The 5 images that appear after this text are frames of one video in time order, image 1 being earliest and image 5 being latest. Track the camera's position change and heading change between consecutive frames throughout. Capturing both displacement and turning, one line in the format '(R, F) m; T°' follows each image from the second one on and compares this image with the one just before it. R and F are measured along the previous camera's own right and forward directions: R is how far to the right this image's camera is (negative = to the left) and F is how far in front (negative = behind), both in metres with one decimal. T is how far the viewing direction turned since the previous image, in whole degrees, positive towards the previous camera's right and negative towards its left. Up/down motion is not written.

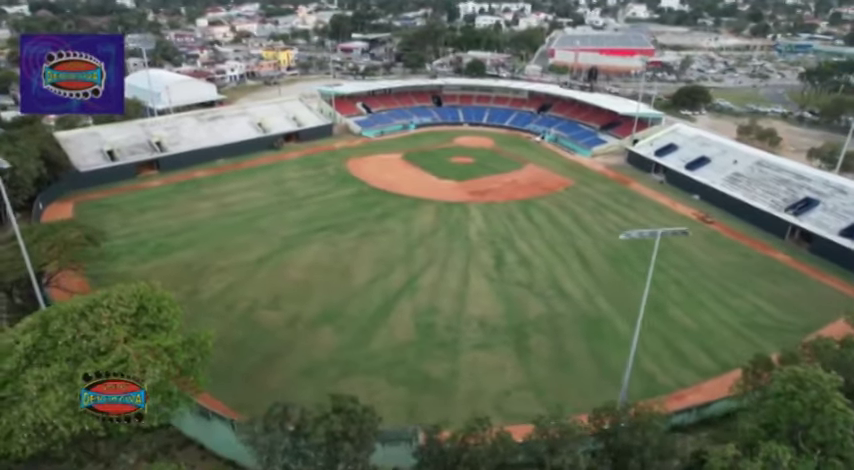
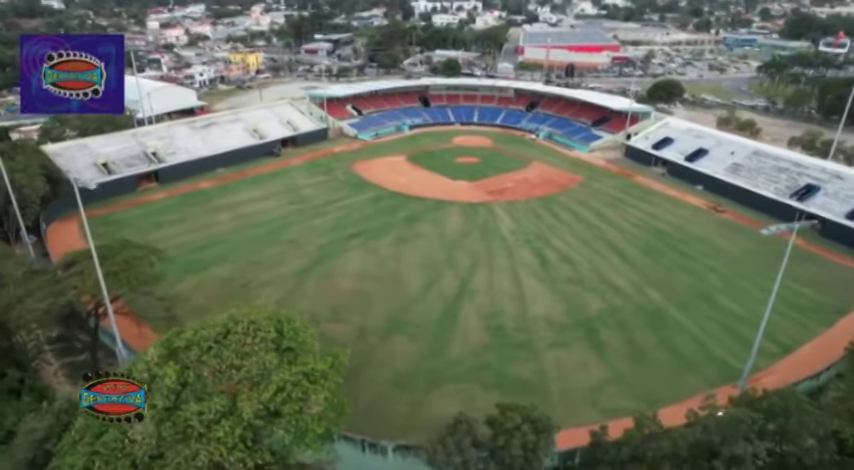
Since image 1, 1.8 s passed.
(-7.5, +0.6) m; +5°
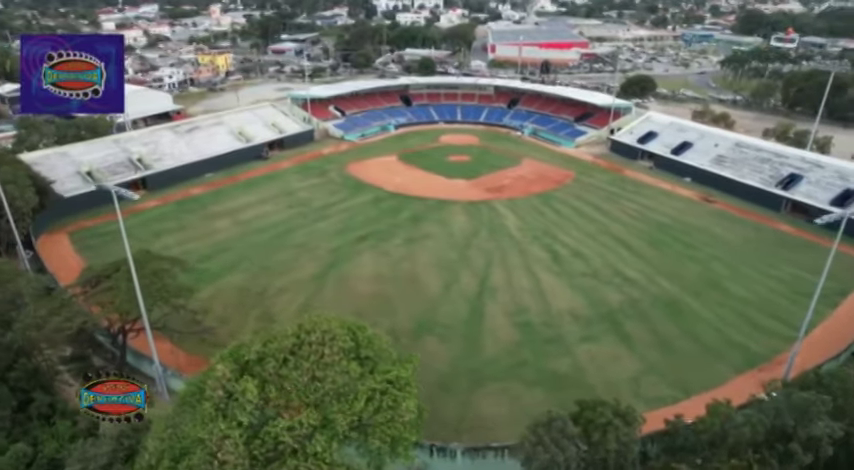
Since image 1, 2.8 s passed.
(-4.1, +0.3) m; +4°
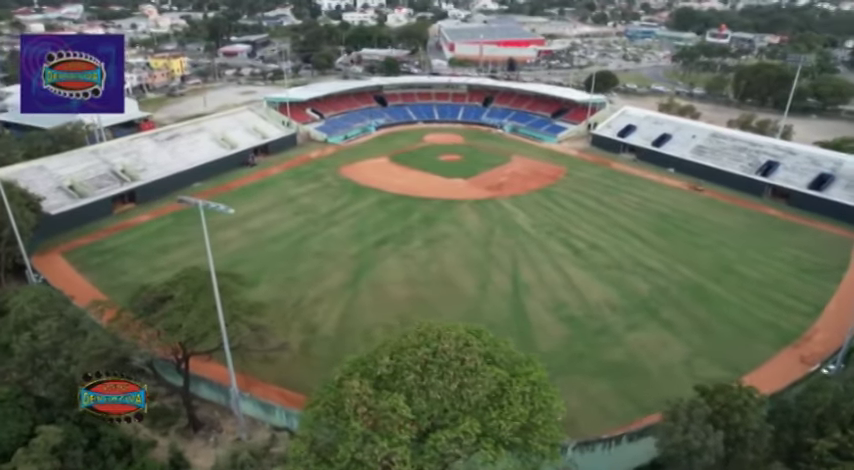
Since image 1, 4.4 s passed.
(-6.6, +0.5) m; +6°
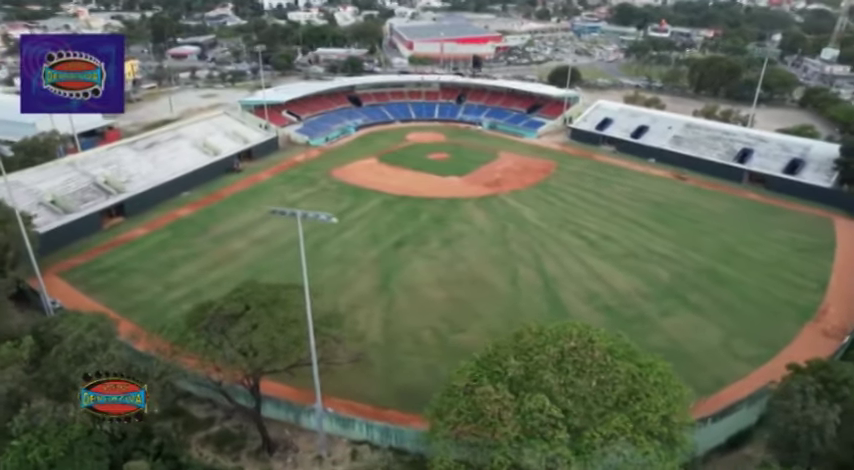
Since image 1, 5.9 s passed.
(-6.3, +0.6) m; +6°
